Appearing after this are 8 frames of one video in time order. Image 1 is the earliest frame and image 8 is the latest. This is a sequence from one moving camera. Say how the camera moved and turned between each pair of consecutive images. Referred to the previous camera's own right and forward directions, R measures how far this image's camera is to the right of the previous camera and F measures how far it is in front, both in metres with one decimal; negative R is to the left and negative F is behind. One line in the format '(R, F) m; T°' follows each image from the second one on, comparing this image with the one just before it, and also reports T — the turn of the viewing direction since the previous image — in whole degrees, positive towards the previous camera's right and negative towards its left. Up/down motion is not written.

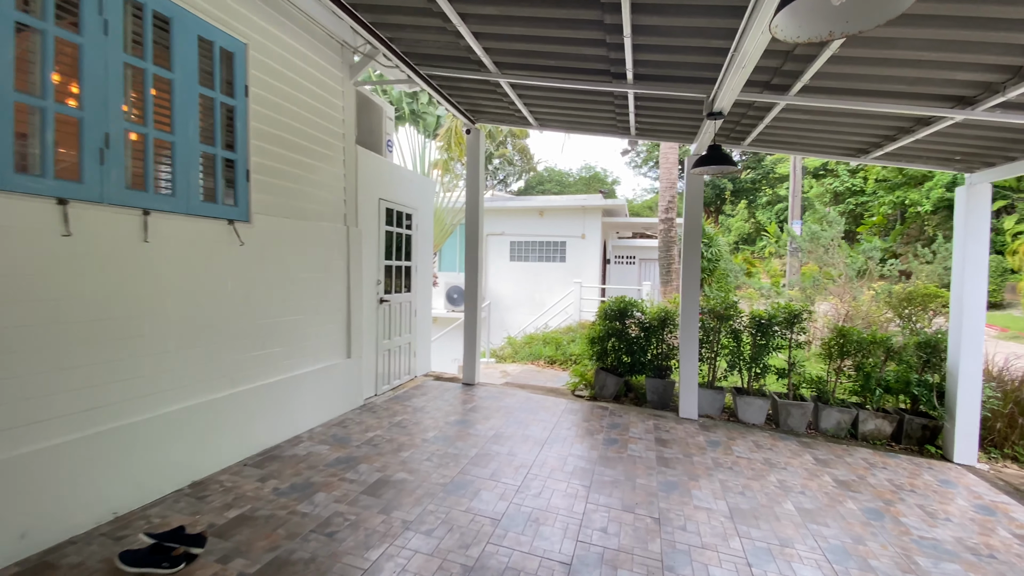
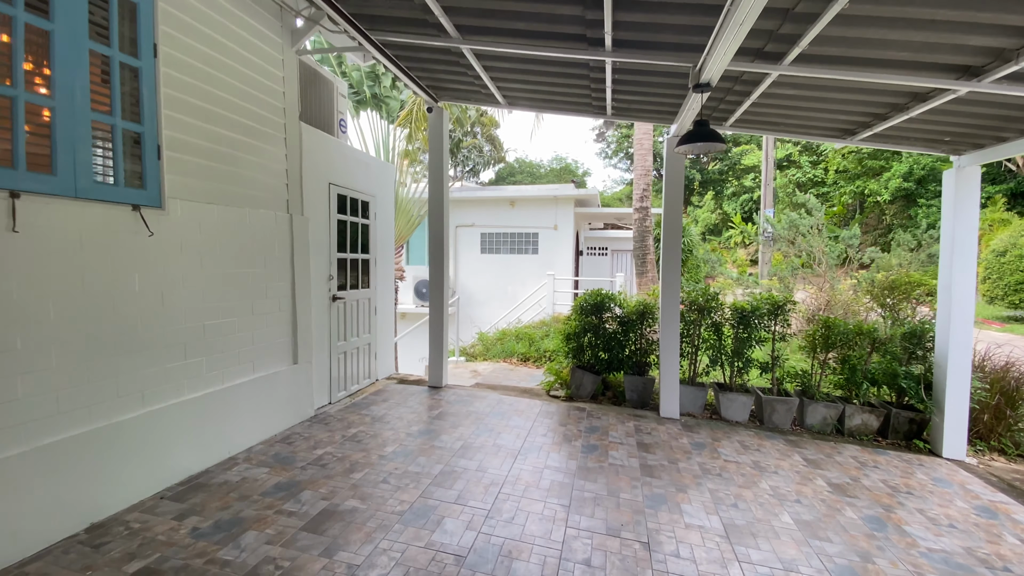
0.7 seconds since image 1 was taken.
(0.0, +0.4) m; +3°
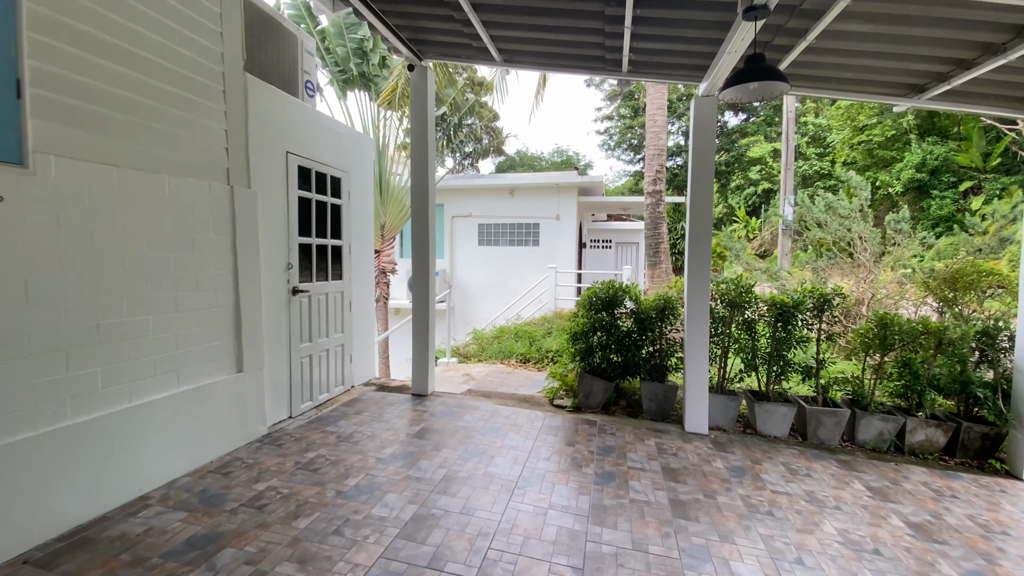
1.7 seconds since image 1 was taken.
(0.0, +0.7) m; 0°
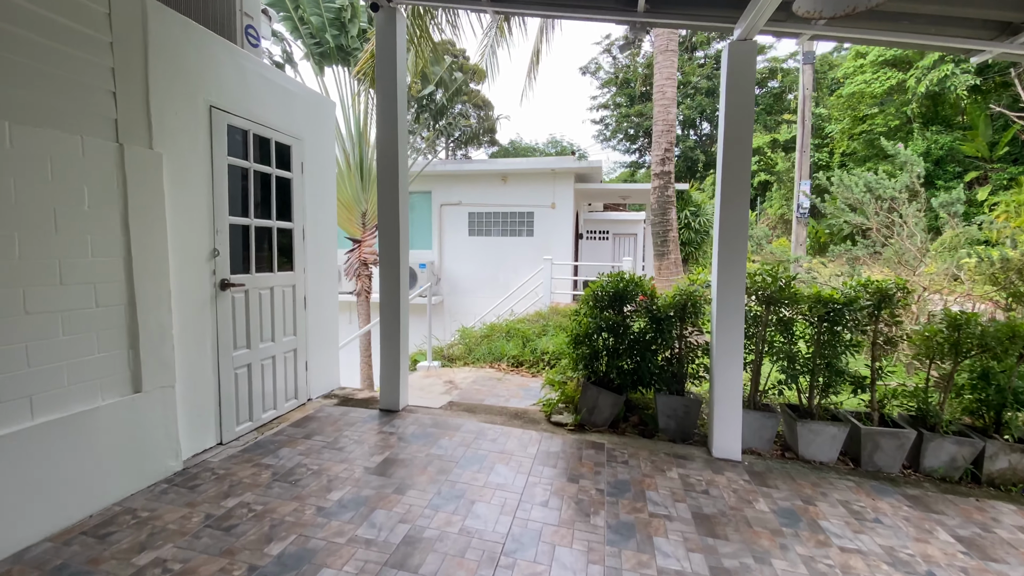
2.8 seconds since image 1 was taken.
(0.0, +0.7) m; +1°
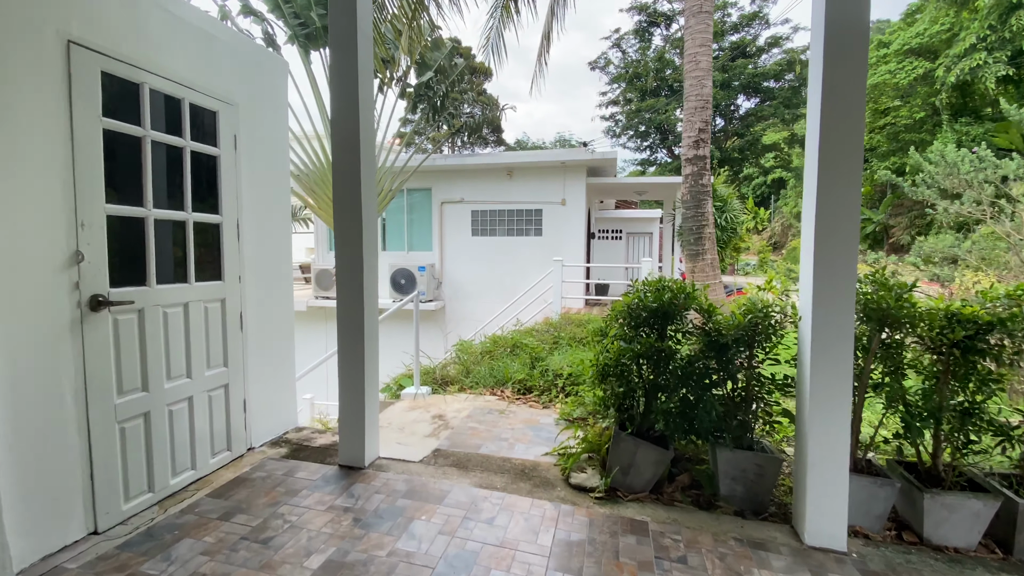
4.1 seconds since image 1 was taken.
(0.0, +0.9) m; -1°
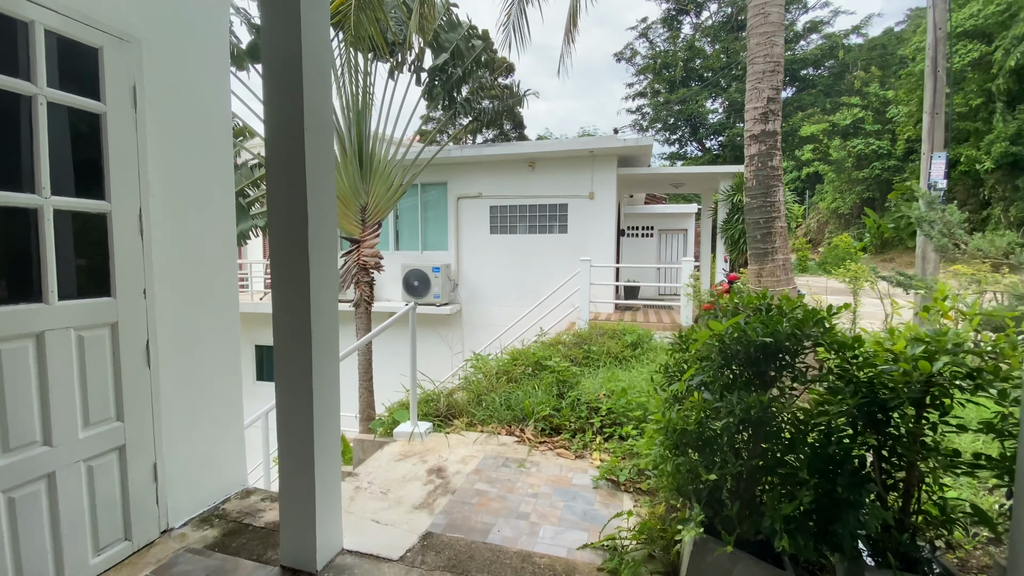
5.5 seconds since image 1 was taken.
(0.0, +0.8) m; -3°
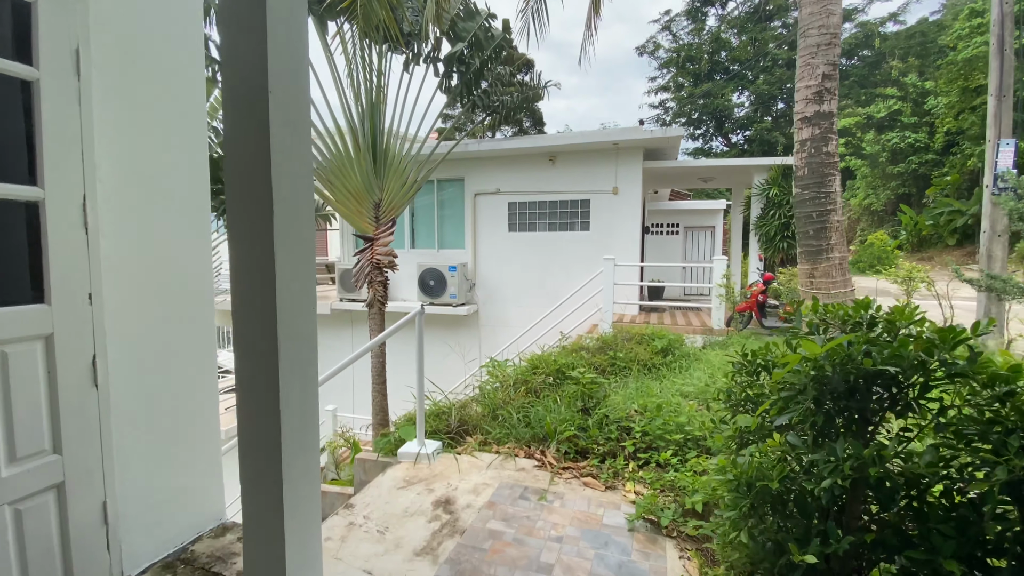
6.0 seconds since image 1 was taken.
(0.0, +0.4) m; -2°
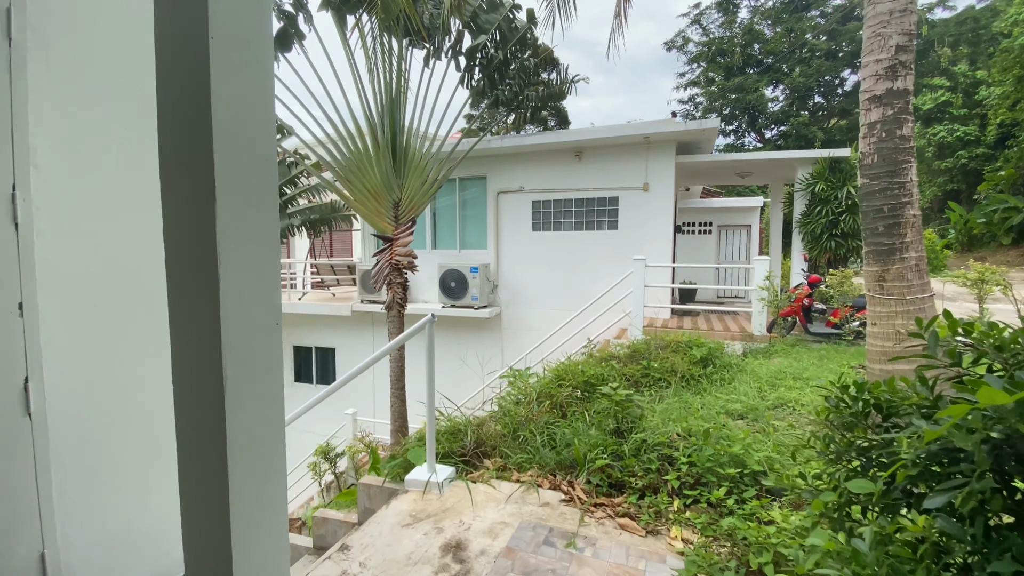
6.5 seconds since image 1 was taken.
(0.0, +0.3) m; -3°
